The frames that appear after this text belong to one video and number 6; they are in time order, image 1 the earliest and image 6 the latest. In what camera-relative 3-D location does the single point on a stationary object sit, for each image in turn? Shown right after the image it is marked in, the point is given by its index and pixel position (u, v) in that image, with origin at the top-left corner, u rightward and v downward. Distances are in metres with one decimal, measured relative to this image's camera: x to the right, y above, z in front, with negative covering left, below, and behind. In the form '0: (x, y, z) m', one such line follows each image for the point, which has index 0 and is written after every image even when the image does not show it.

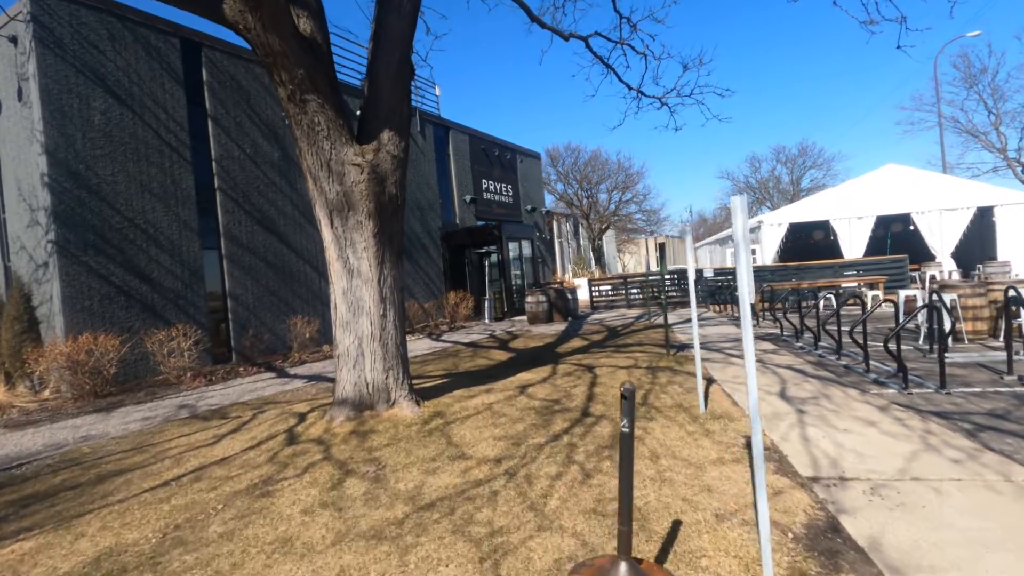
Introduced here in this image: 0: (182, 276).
0: (-6.9, +0.2, +11.4) m
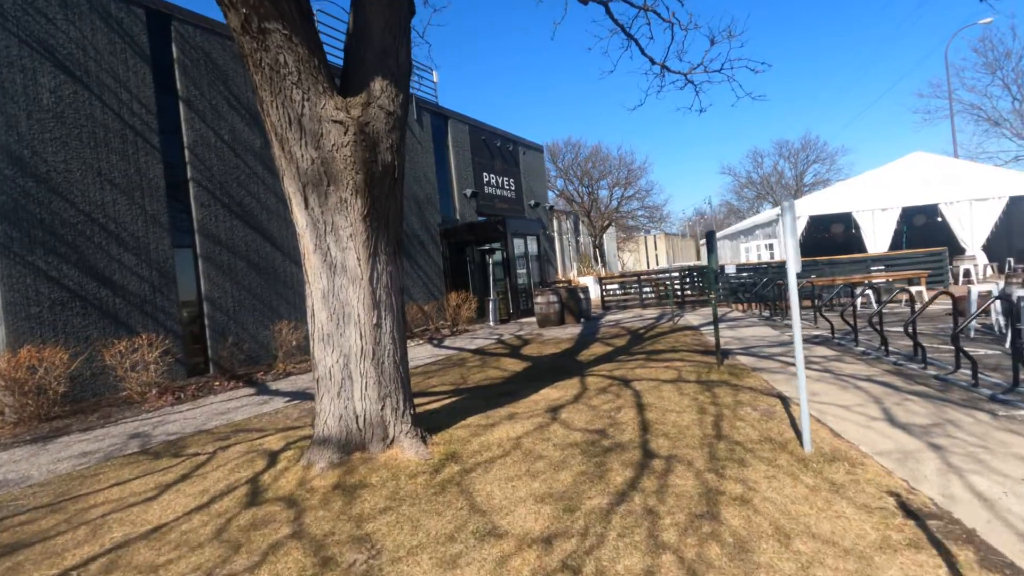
0: (-6.7, +0.2, +10.0) m
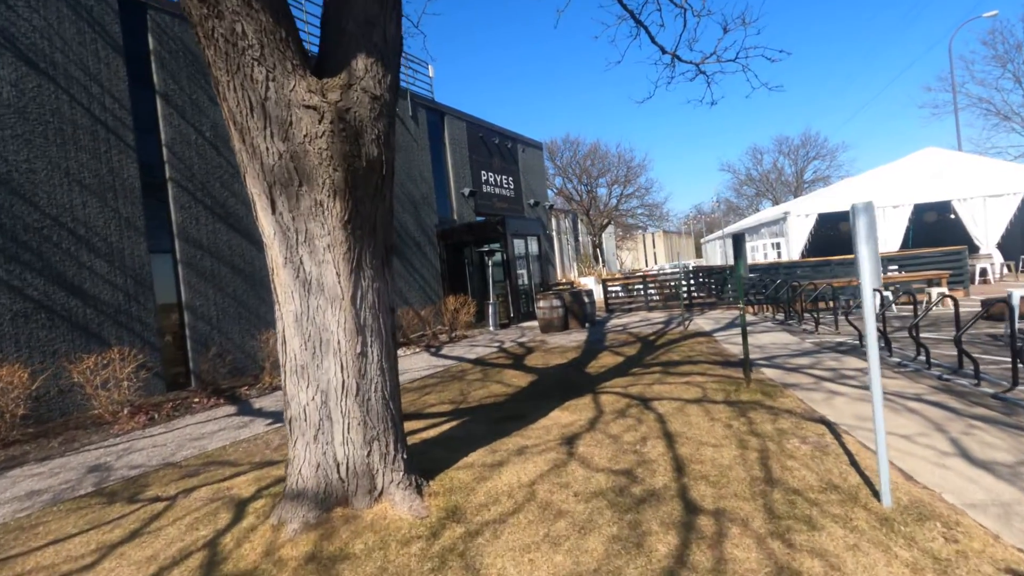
0: (-6.7, 0.0, +9.3) m
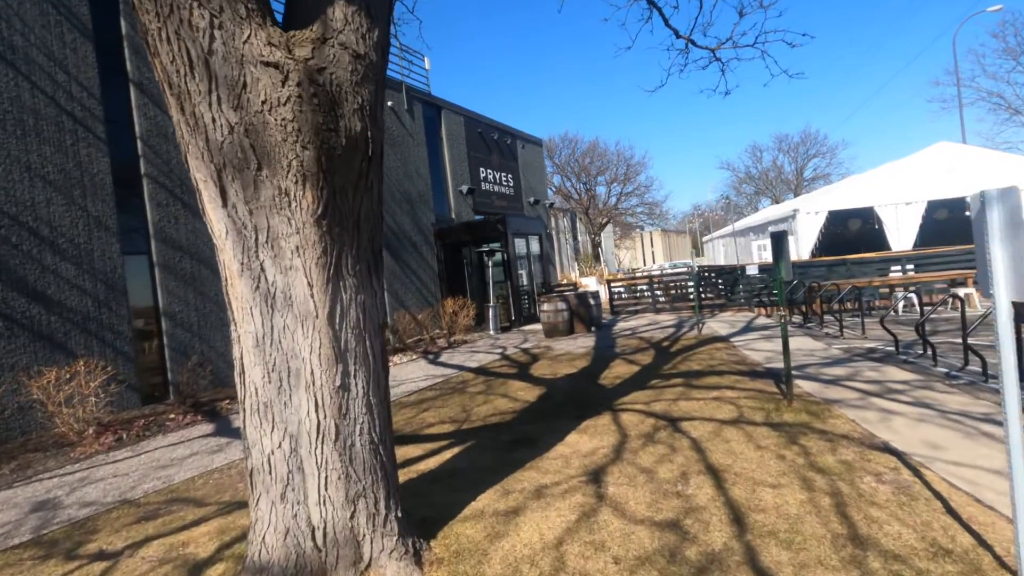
0: (-6.6, -0.1, +8.5) m
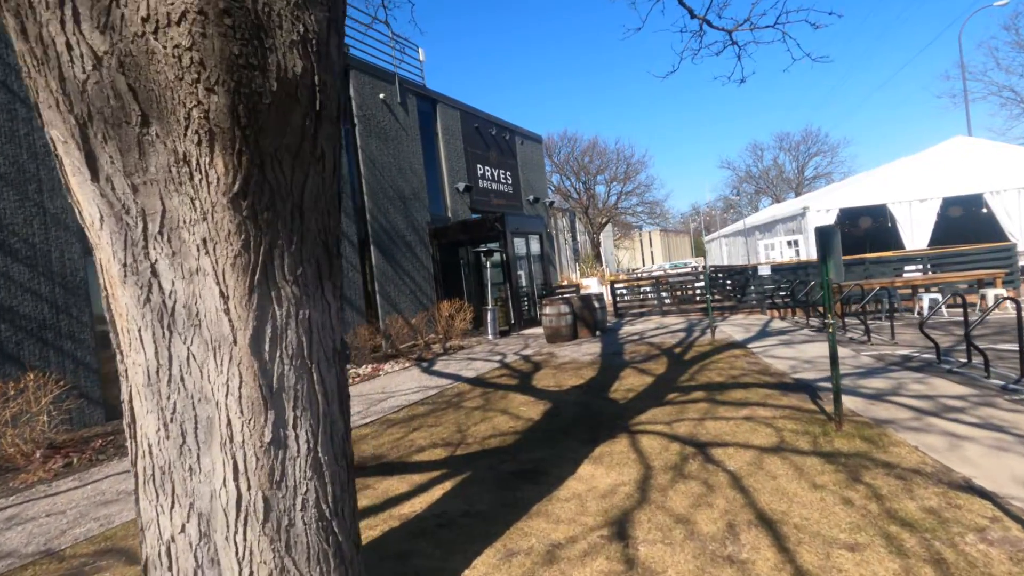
0: (-6.6, -0.1, +7.7) m
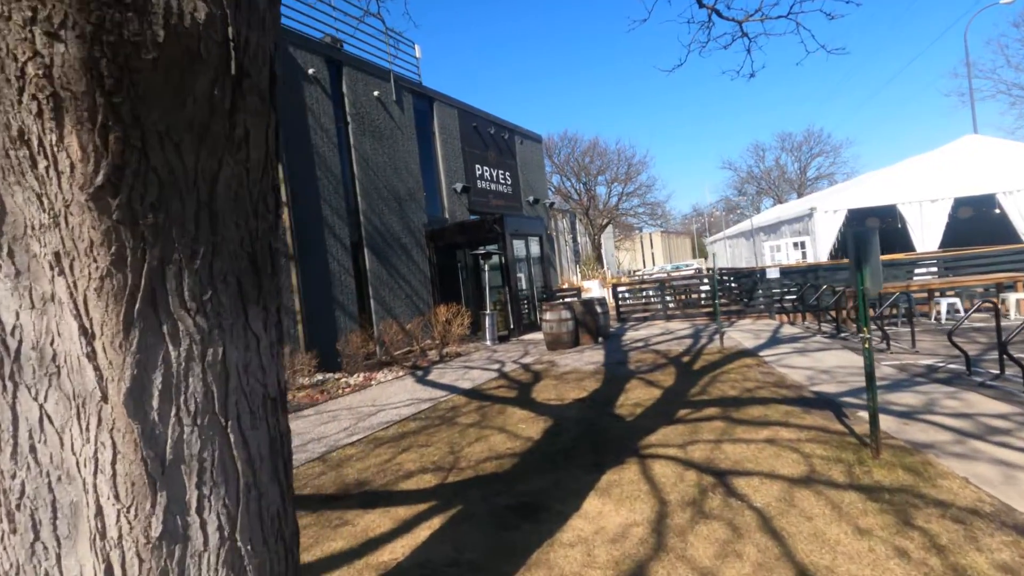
0: (-6.6, -0.2, +7.2) m
